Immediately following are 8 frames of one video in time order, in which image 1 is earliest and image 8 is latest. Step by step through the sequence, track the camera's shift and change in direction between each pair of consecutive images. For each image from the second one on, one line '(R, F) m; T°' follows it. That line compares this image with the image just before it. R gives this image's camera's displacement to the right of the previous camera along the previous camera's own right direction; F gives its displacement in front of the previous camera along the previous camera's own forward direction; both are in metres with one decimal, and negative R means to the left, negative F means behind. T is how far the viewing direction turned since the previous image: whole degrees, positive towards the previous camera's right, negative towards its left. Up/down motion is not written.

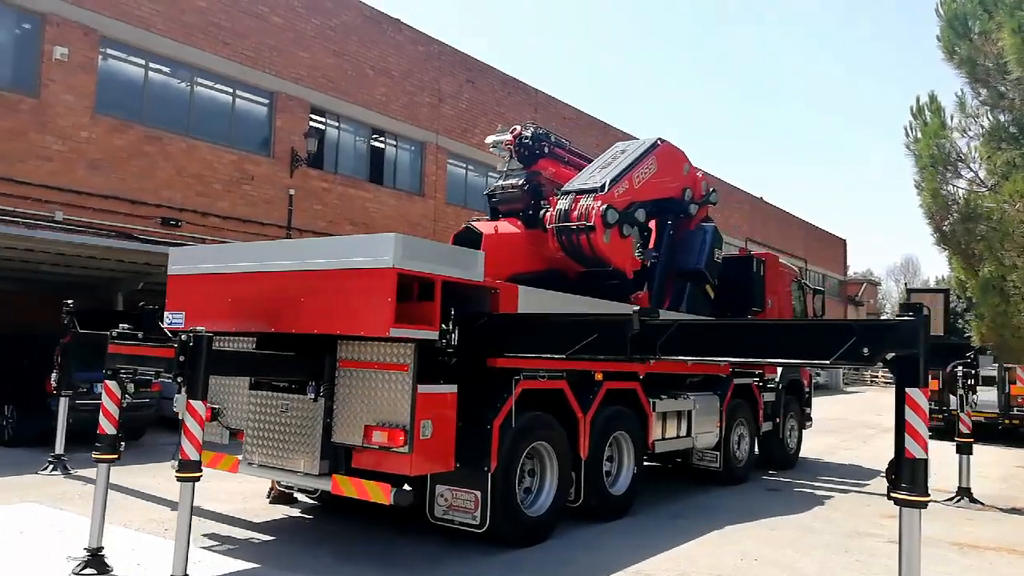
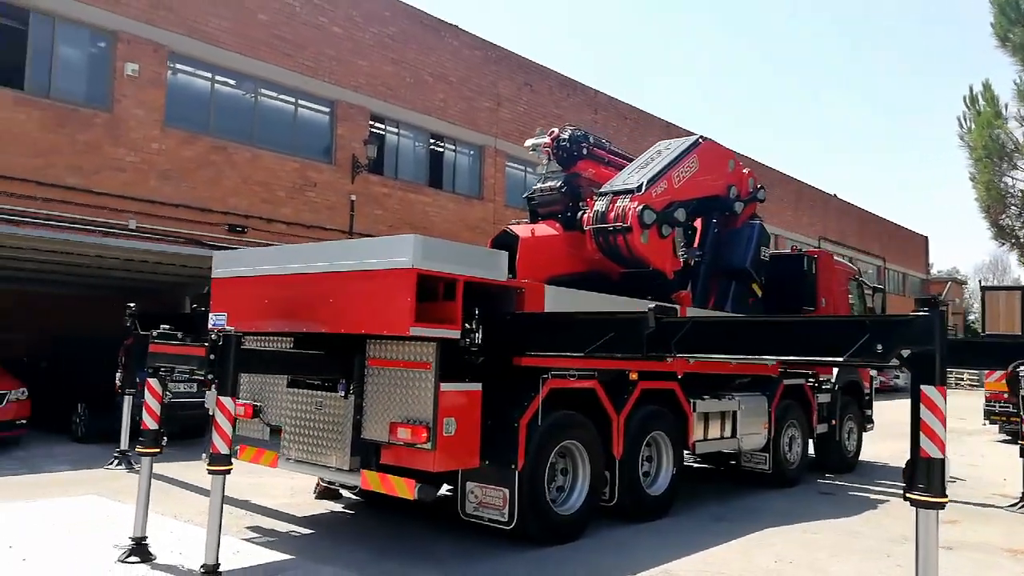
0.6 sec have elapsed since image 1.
(+0.4, 0.0) m; -5°
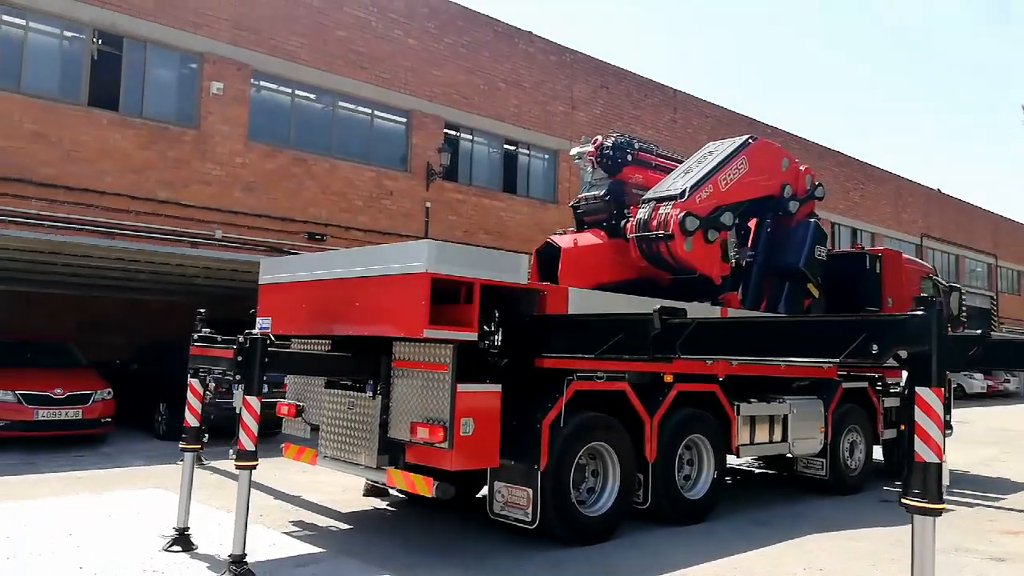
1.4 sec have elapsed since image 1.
(+0.6, -0.1) m; -7°
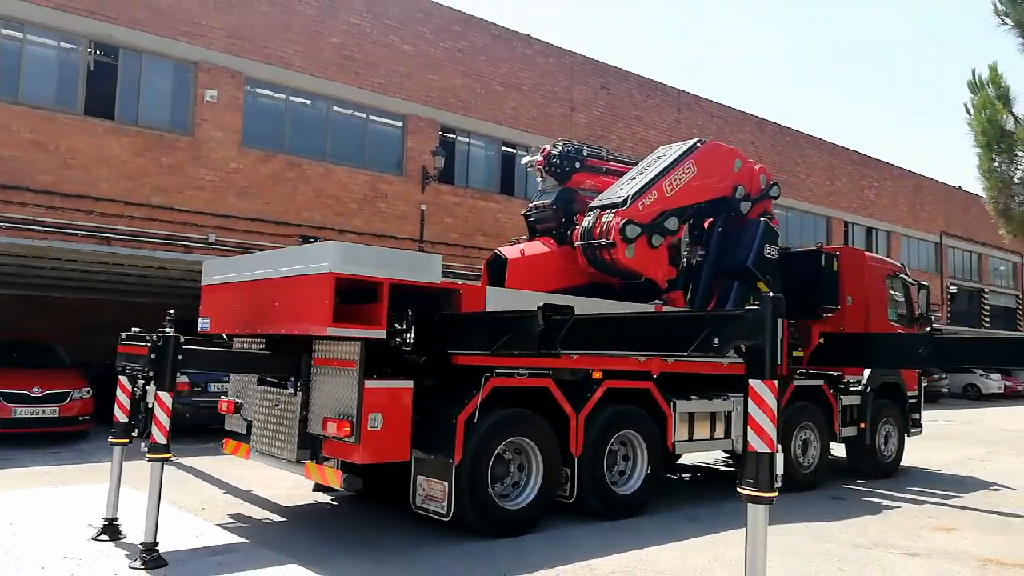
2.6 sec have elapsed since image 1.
(+0.9, -0.2) m; -2°
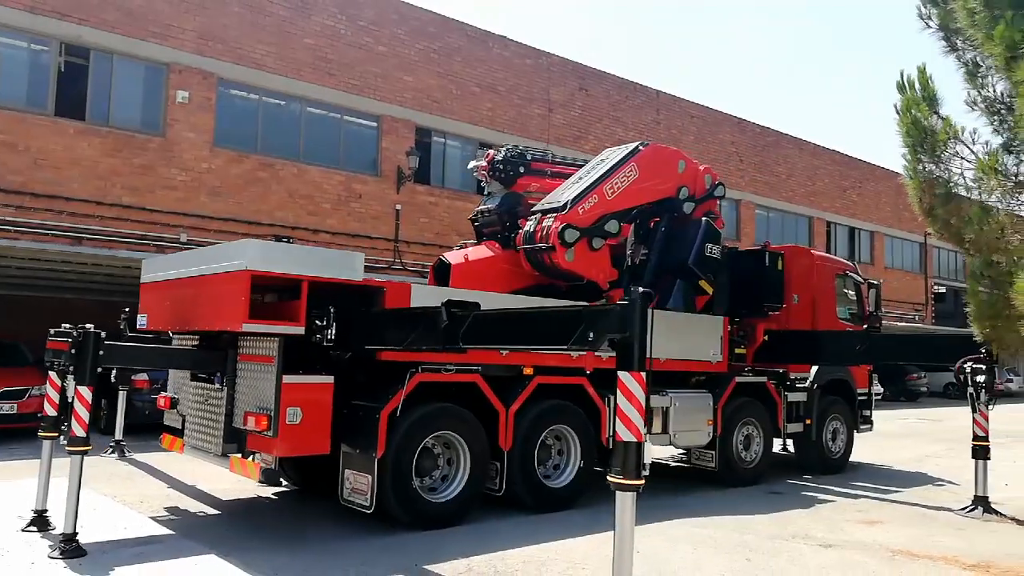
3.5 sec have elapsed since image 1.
(+0.6, -0.1) m; 0°
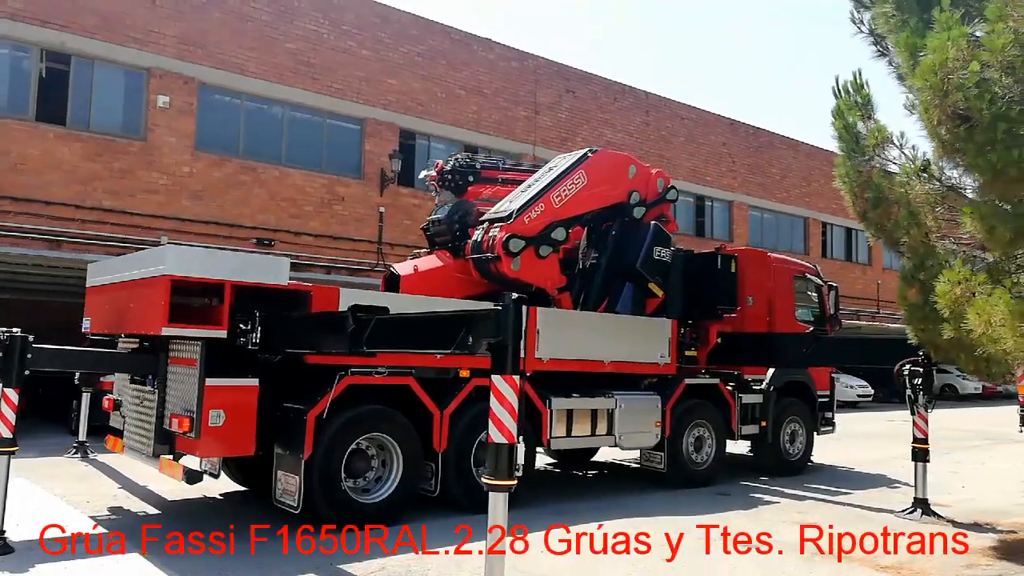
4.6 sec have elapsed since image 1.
(+0.7, -0.1) m; -1°
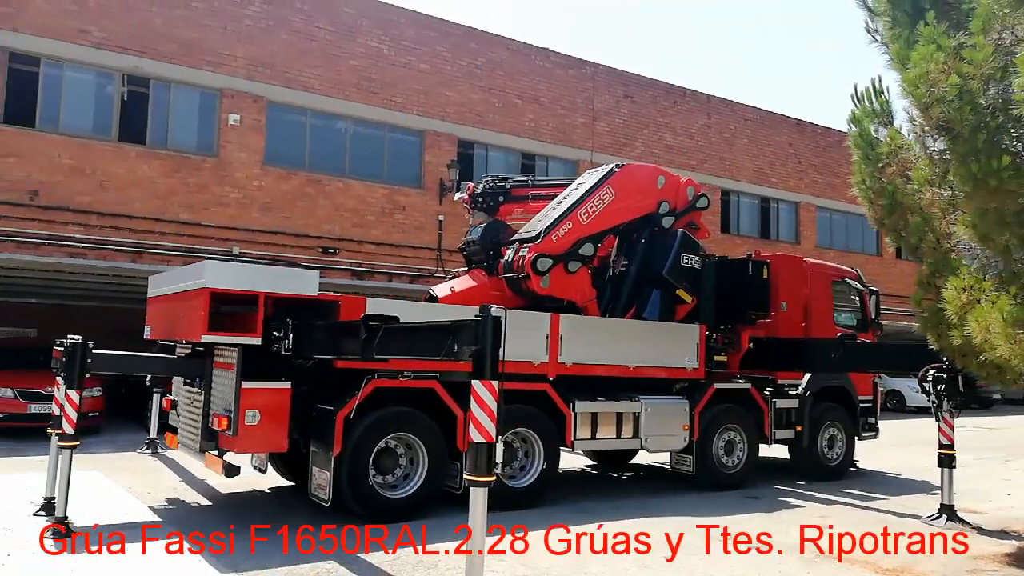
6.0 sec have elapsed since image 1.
(+0.6, -0.4) m; -6°
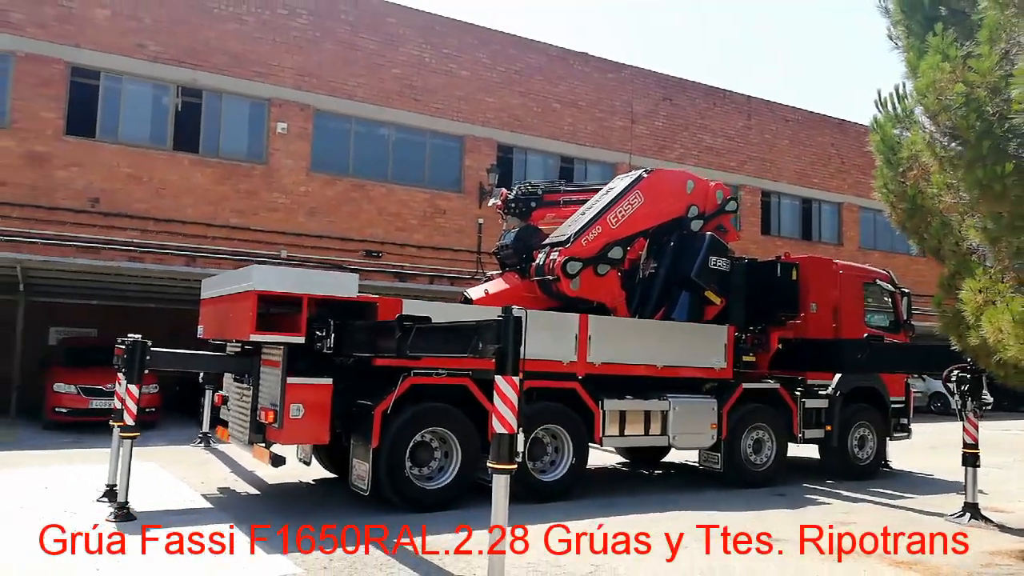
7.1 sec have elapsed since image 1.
(+0.2, -0.4) m; -3°
